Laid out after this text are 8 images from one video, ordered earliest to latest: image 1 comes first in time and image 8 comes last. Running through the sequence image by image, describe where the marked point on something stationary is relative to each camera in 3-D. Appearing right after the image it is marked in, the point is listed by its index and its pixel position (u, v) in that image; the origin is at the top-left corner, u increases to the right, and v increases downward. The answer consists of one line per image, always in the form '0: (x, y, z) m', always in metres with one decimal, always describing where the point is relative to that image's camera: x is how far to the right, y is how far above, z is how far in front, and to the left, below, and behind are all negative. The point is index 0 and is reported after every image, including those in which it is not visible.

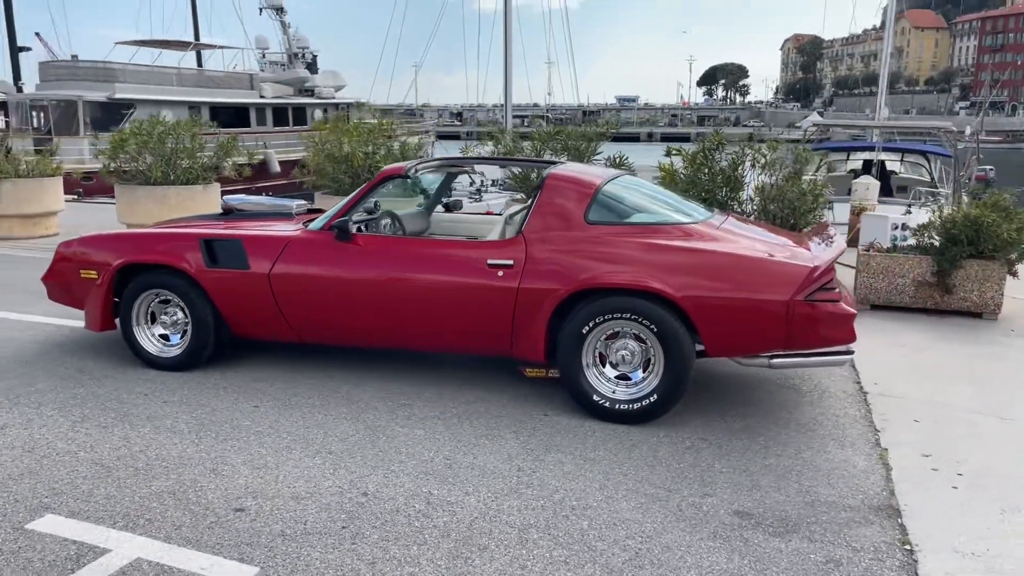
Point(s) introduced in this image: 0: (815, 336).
0: (+1.6, -0.2, +4.3) m
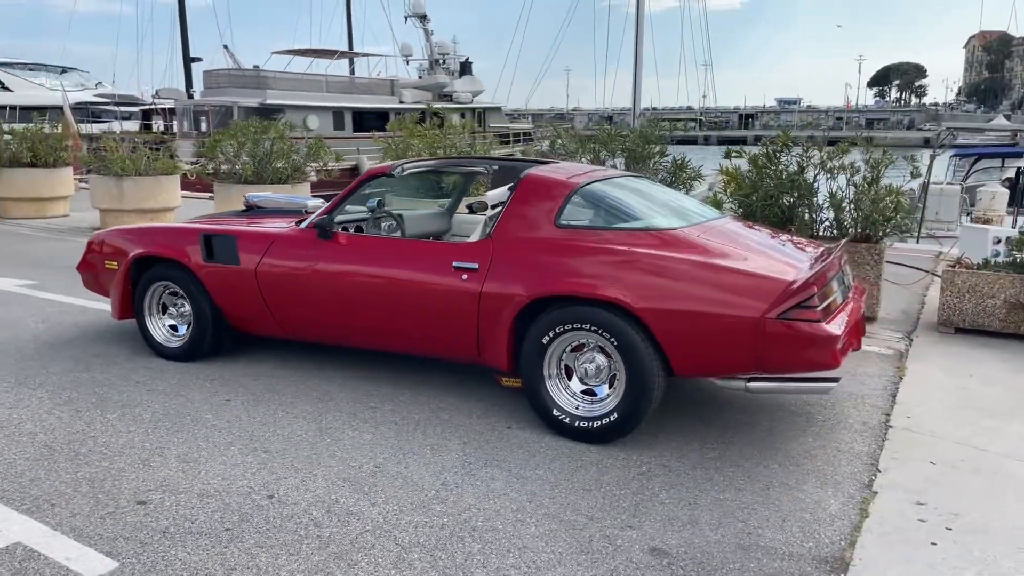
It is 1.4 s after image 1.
0: (+1.3, -0.3, +3.9) m
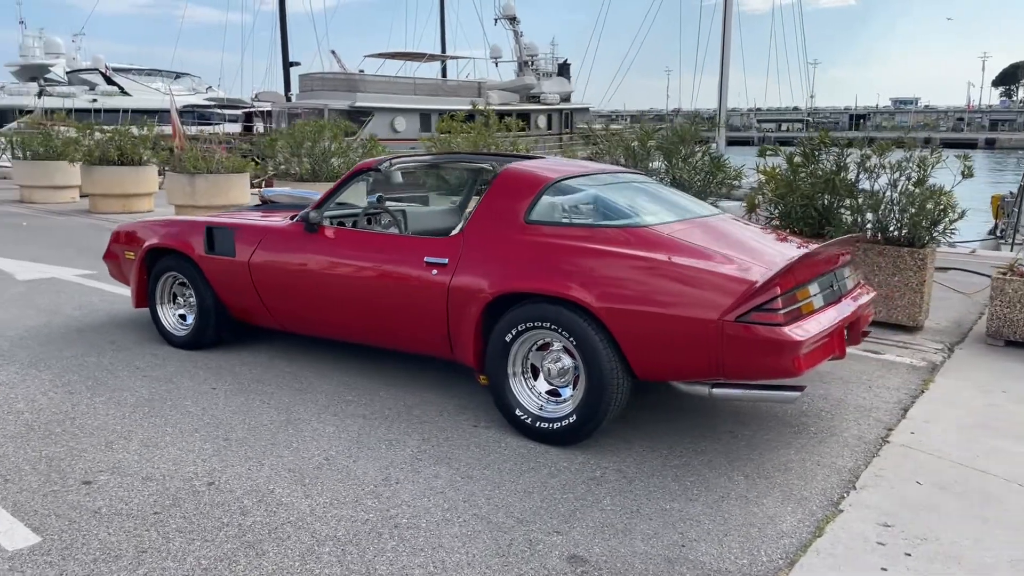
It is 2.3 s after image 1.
0: (+1.1, -0.3, +3.7) m
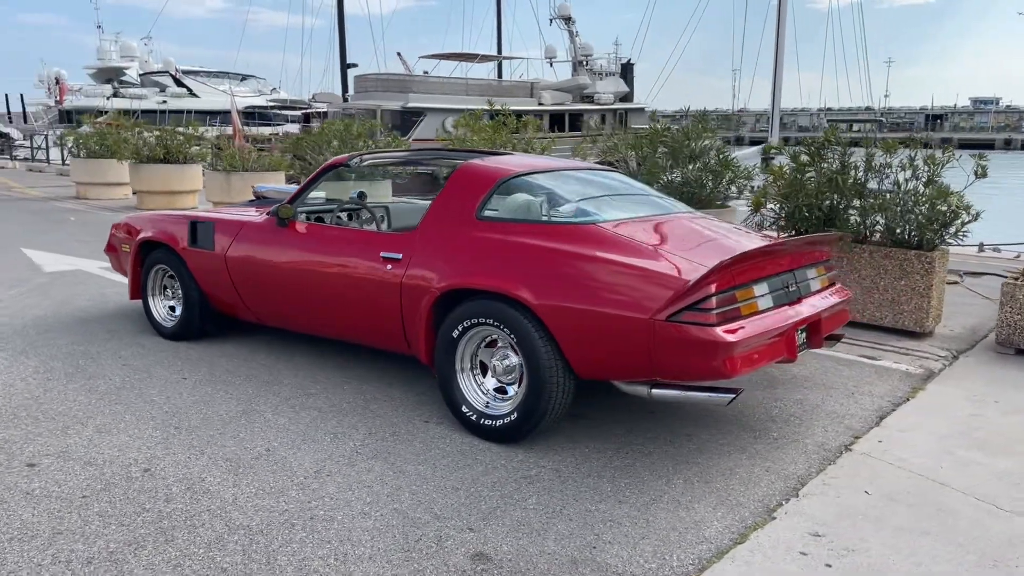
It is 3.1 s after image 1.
0: (+0.7, -0.3, +3.6) m
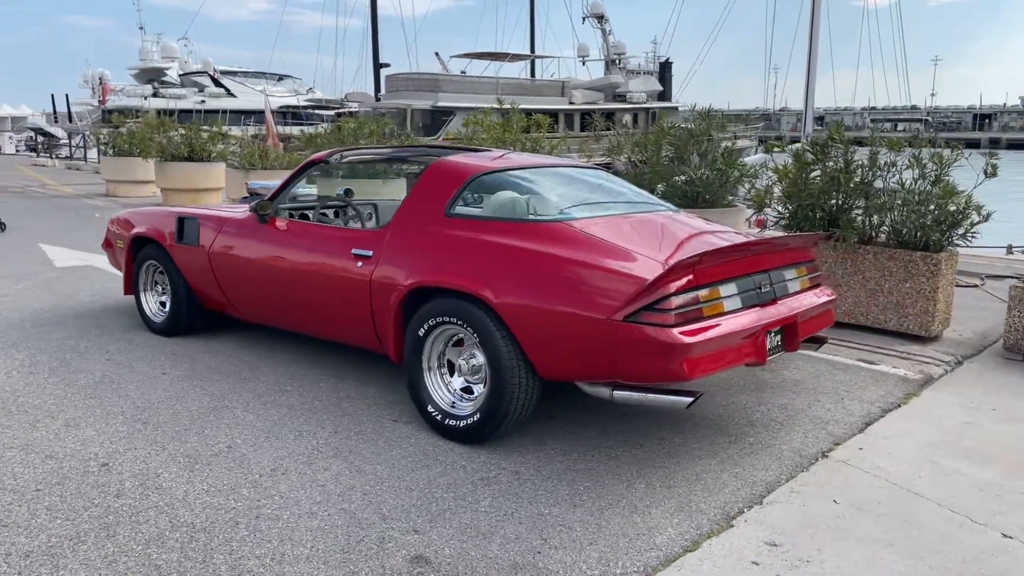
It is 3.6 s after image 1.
0: (+0.5, -0.3, +3.5) m
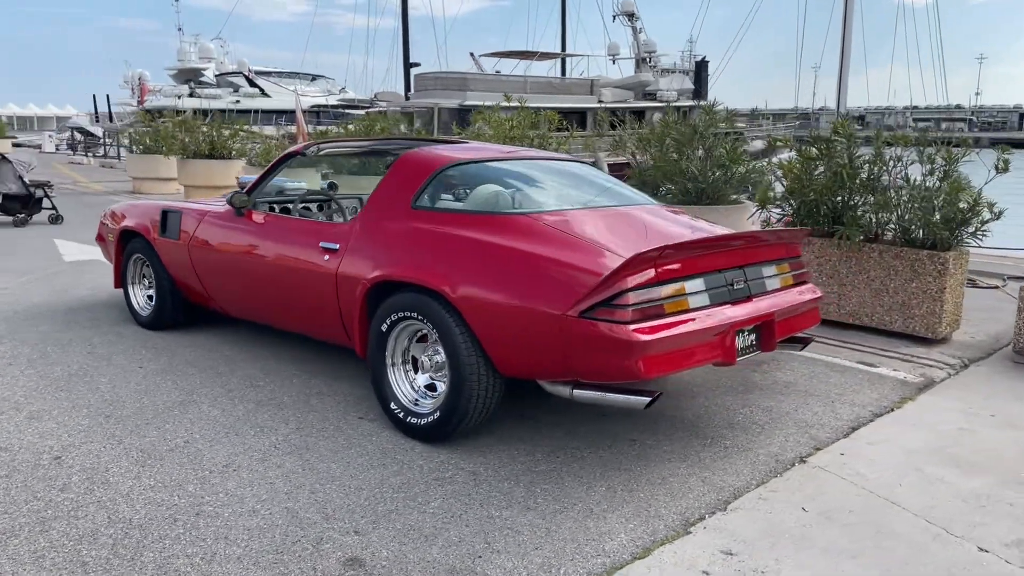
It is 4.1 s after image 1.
0: (+0.3, -0.3, +3.3) m
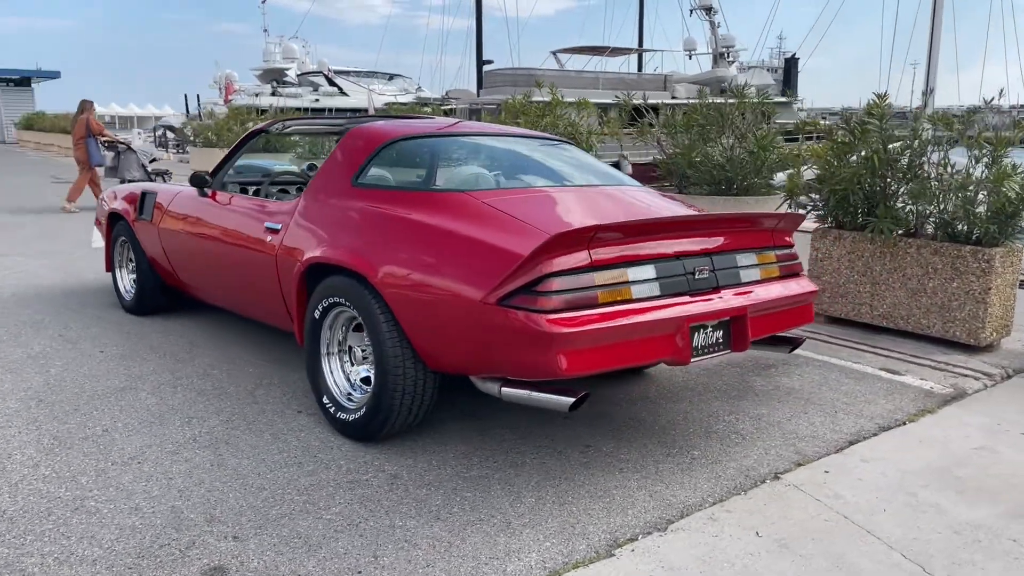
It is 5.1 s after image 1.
0: (0.0, -0.2, +2.9) m
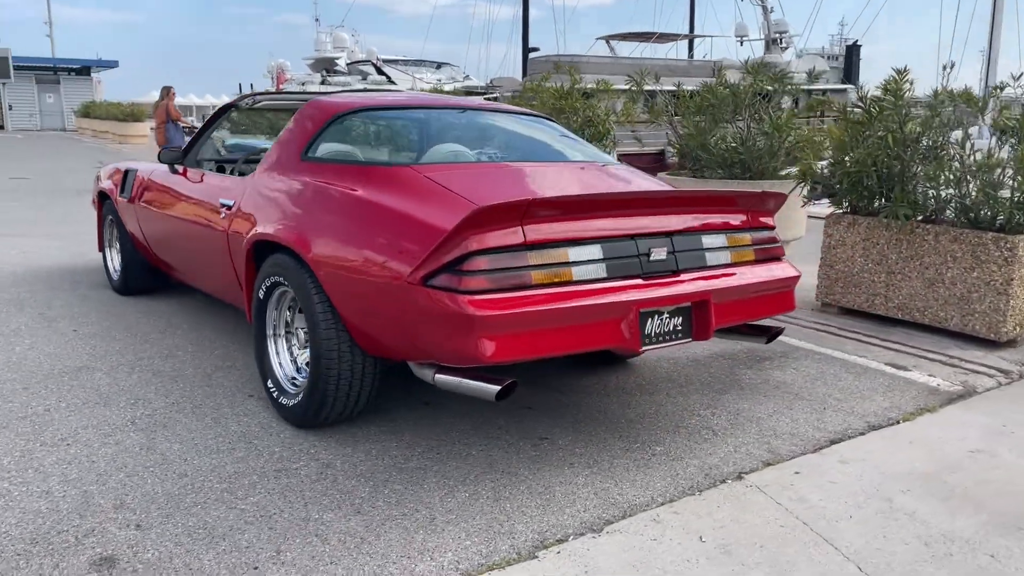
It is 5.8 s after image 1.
0: (-0.2, -0.2, +2.7) m
